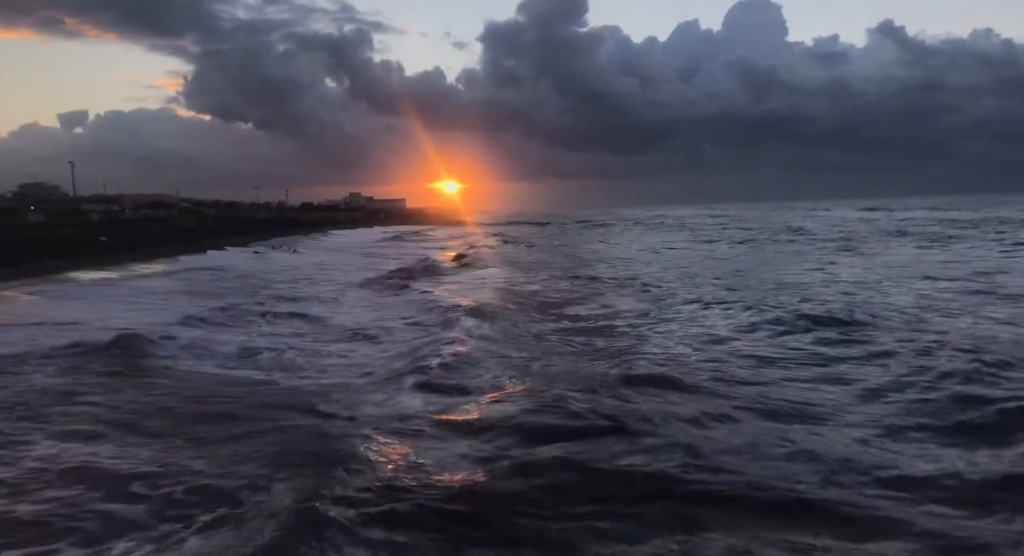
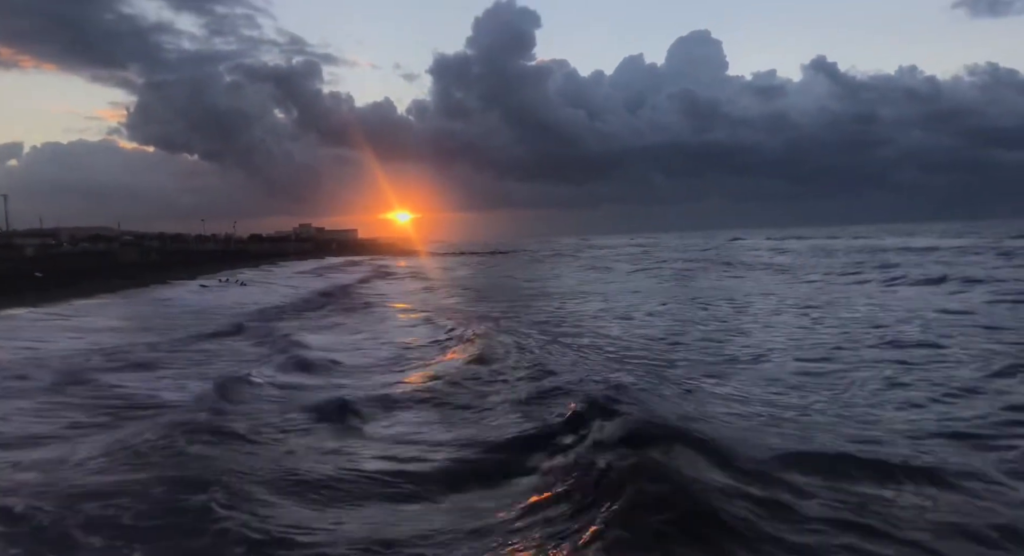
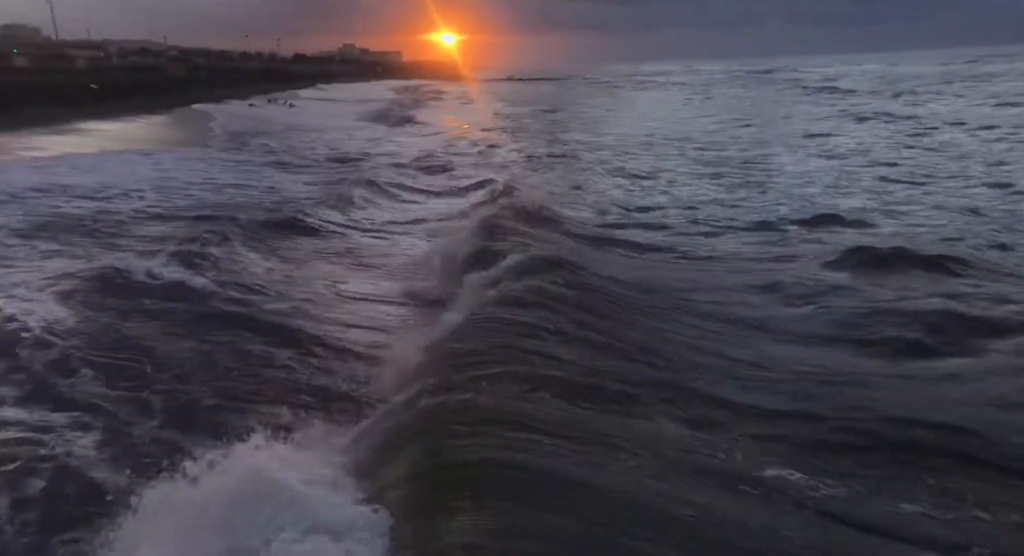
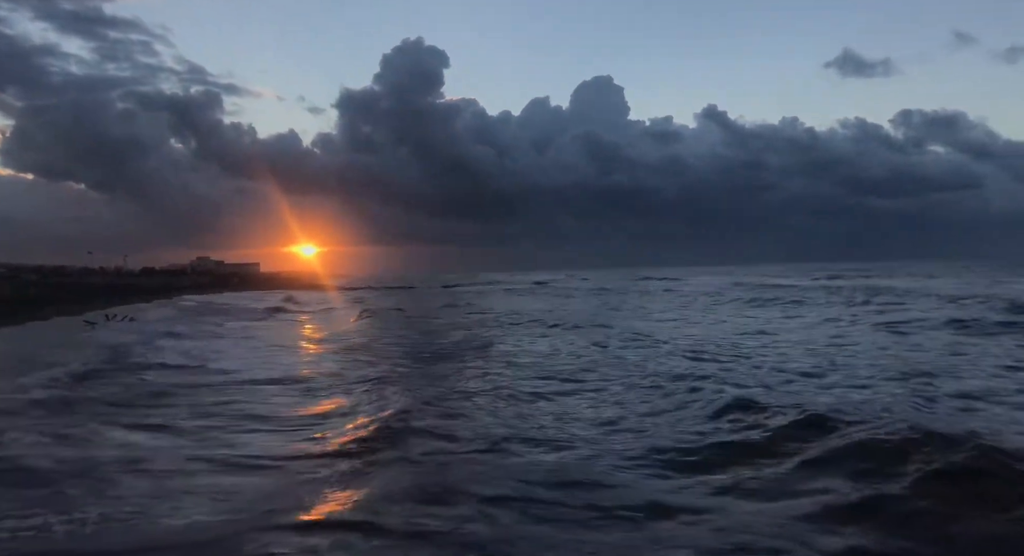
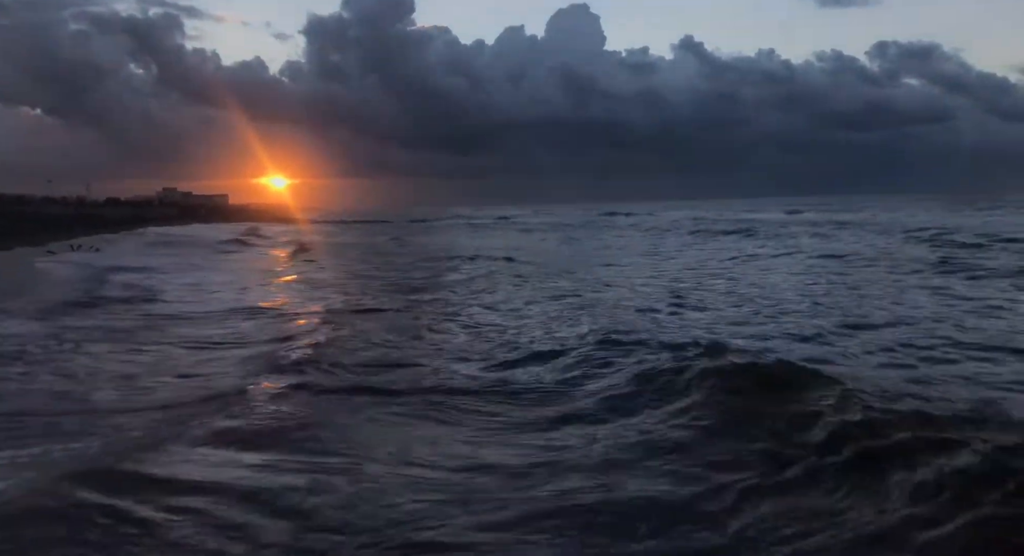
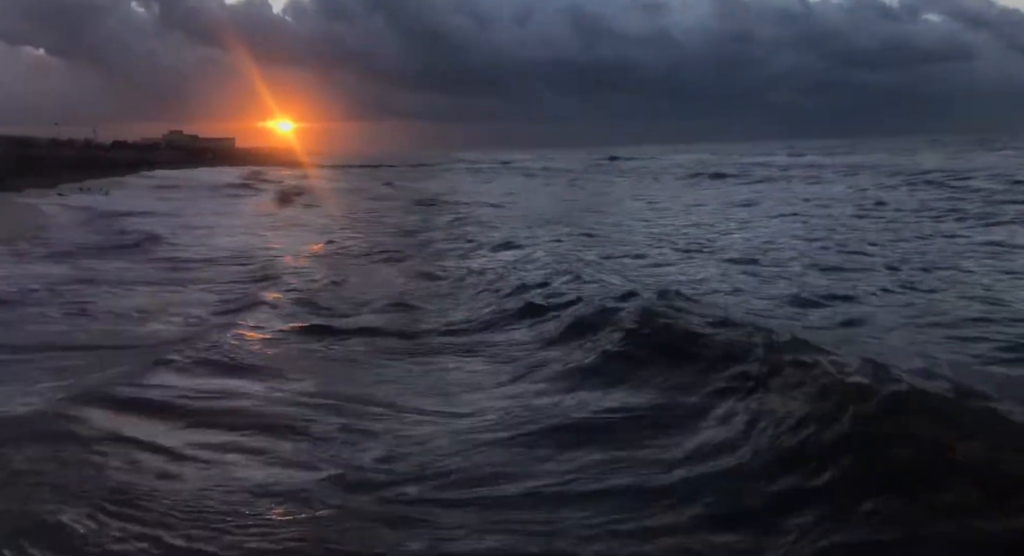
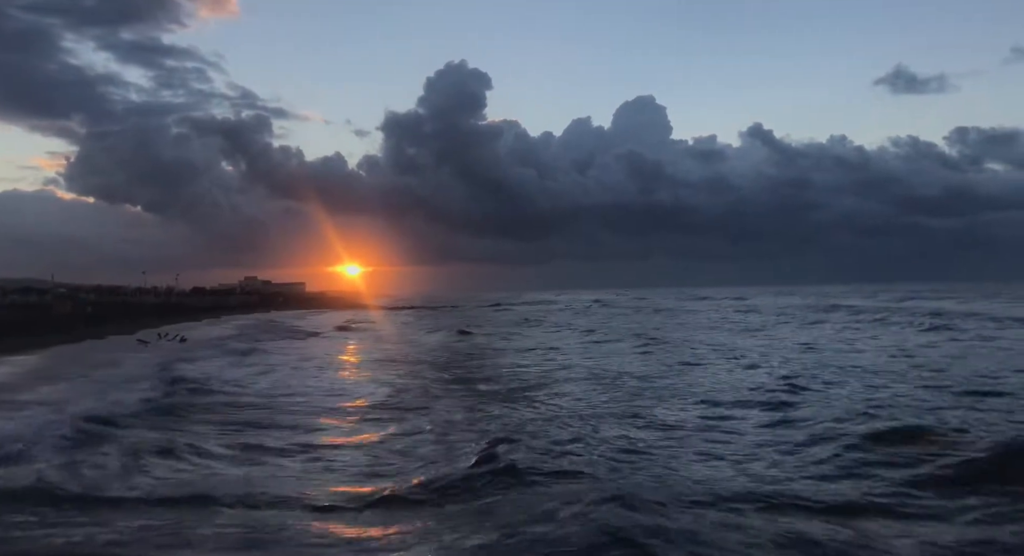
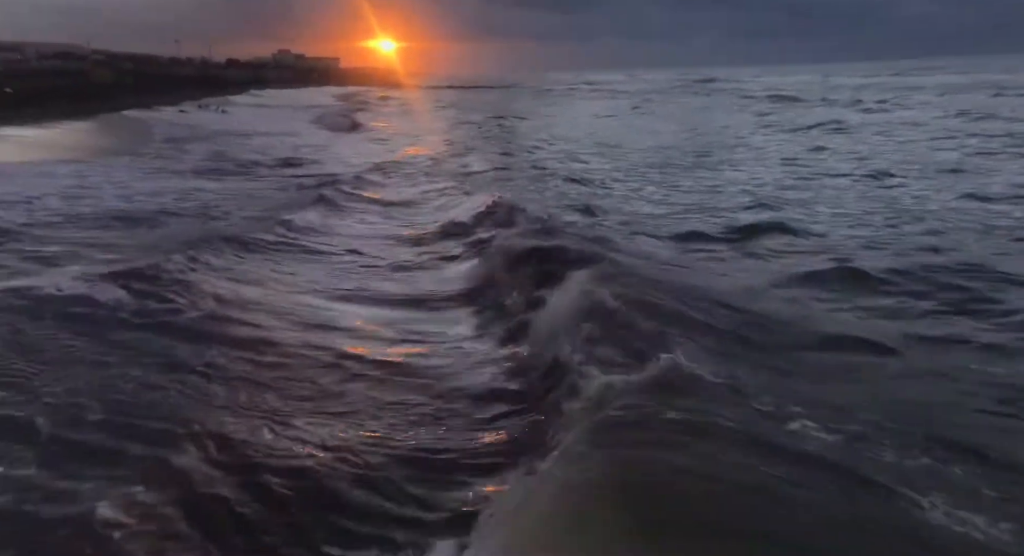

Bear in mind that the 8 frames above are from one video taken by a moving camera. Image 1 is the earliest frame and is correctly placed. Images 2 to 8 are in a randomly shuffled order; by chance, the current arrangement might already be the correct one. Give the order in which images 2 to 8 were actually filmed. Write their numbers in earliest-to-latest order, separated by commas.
2, 7, 4, 5, 6, 8, 3
